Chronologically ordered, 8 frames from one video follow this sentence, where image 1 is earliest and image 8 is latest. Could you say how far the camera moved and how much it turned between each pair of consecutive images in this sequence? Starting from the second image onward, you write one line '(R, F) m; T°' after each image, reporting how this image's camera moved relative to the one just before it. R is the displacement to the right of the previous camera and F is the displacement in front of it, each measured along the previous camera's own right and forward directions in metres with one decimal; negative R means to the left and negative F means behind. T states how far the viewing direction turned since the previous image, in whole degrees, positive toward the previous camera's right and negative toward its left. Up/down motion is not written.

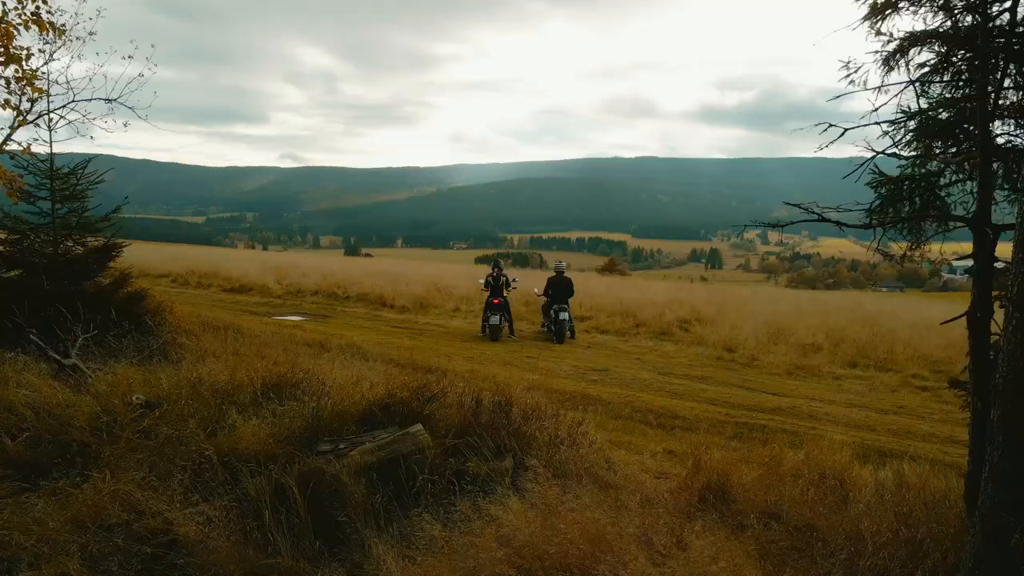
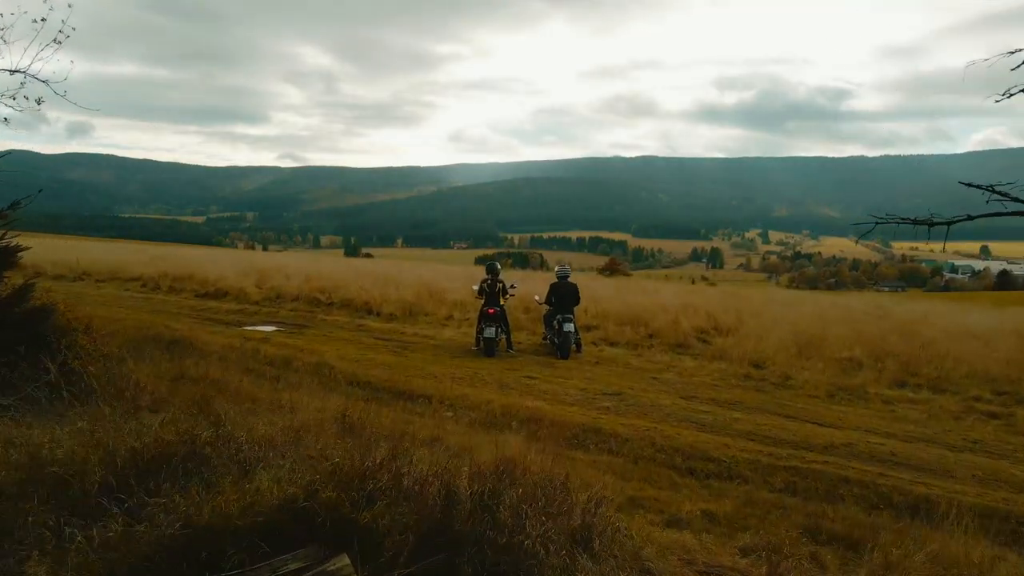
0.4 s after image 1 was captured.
(0.0, +1.7) m; 0°
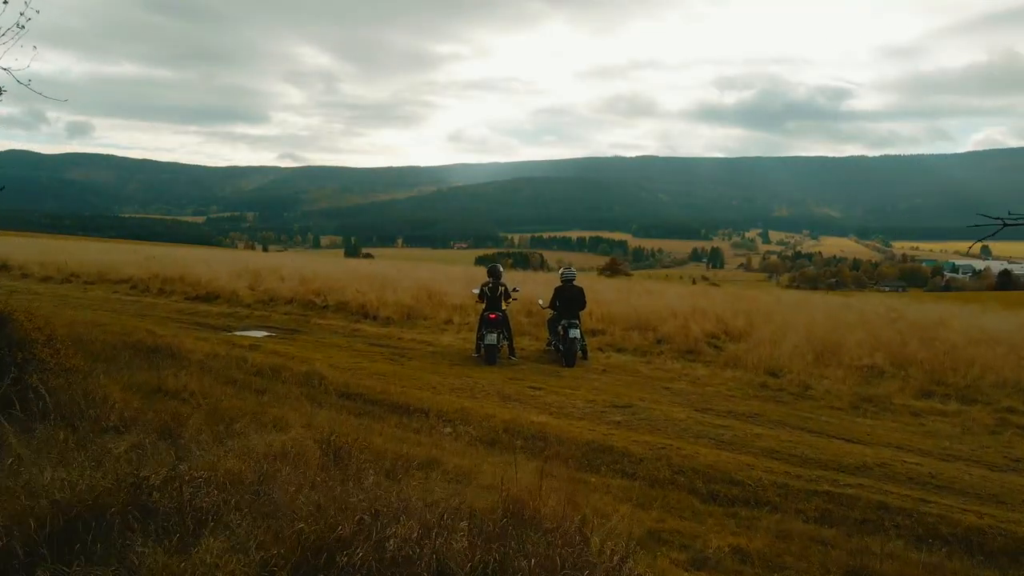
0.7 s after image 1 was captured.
(0.0, +0.6) m; 0°
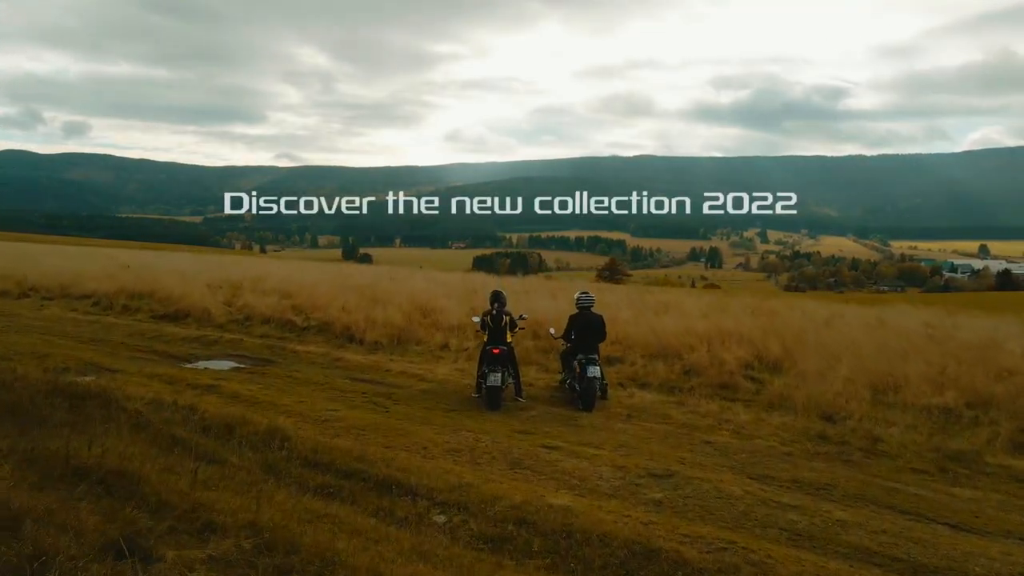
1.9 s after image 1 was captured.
(-0.1, +1.8) m; 0°
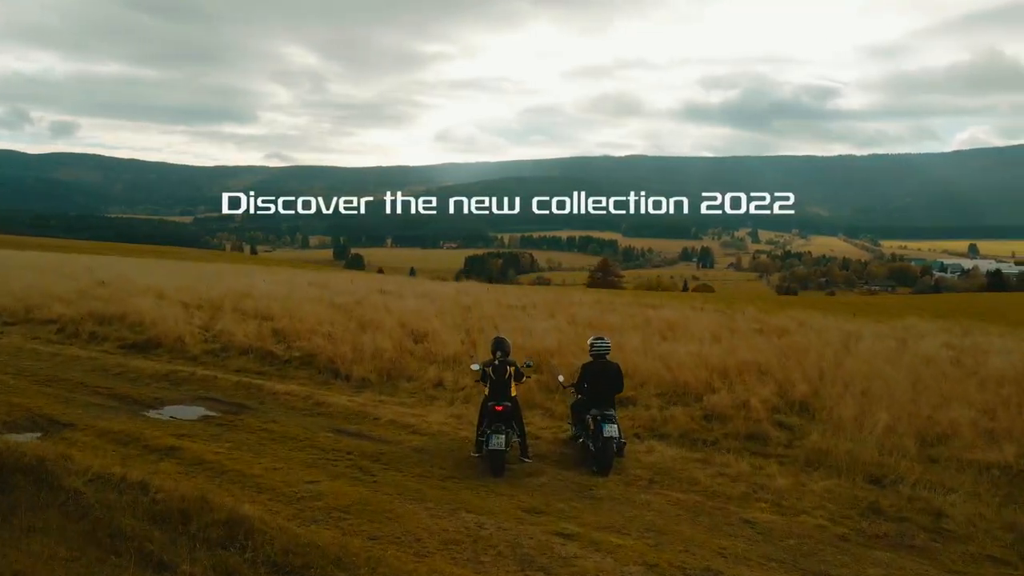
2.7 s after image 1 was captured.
(-0.1, +1.2) m; +1°
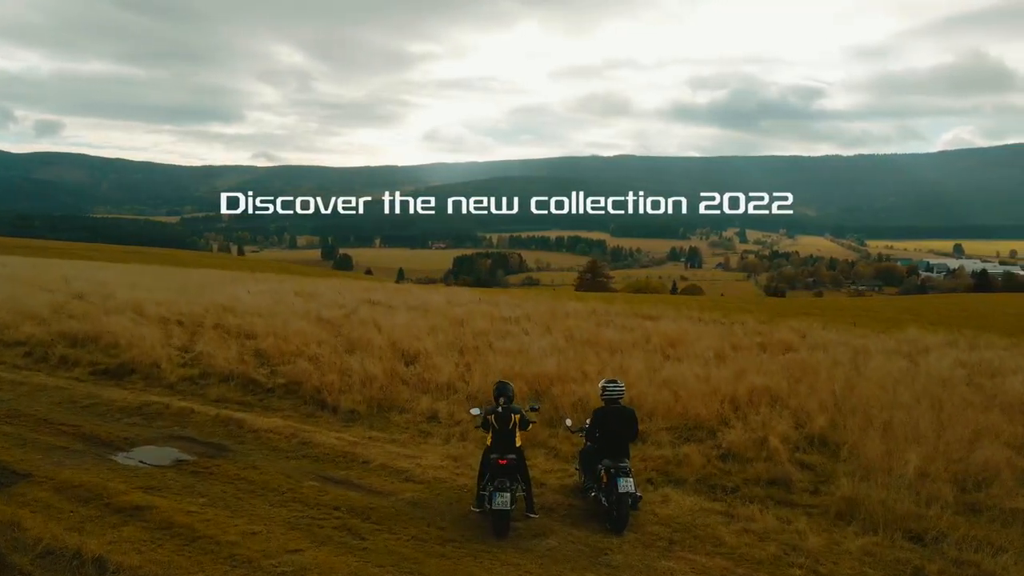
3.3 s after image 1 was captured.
(-0.2, +0.8) m; +1°
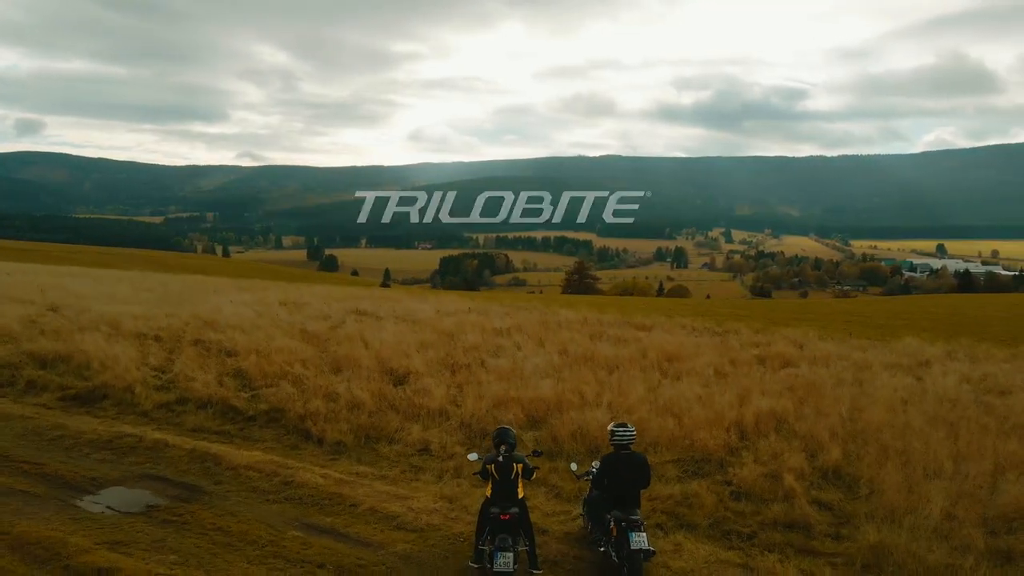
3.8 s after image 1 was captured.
(-0.1, +0.7) m; +1°
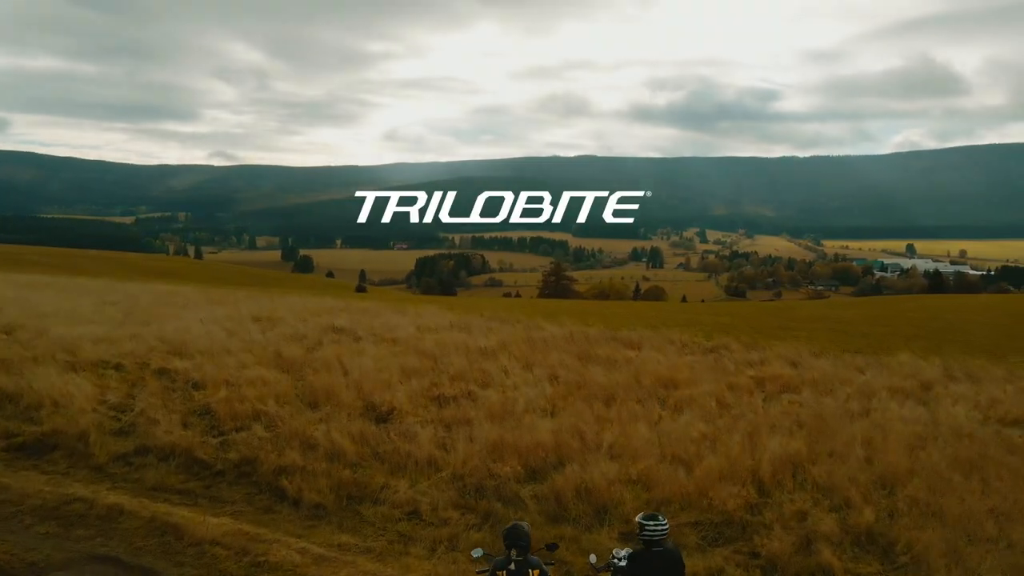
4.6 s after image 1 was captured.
(-0.3, +1.1) m; +2°
